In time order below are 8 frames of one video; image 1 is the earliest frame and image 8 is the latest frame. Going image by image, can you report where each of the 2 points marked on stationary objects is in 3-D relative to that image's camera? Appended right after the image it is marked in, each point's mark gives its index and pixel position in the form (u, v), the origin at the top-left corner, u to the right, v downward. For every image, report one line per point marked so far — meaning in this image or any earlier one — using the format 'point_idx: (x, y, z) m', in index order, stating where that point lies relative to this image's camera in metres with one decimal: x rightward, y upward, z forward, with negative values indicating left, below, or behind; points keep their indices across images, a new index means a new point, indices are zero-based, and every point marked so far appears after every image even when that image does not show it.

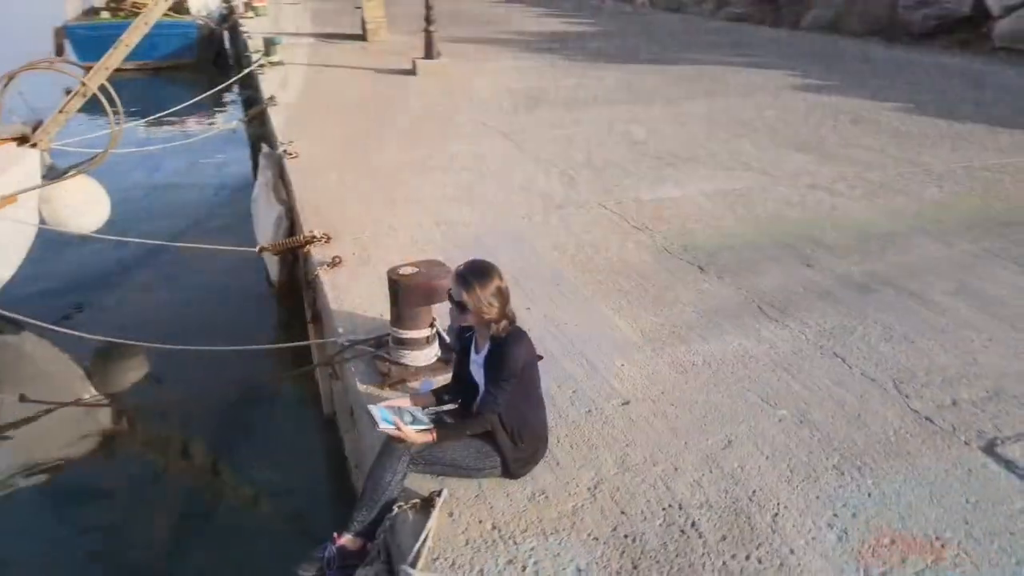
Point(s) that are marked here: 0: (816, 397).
0: (+1.5, -0.6, +3.7) m
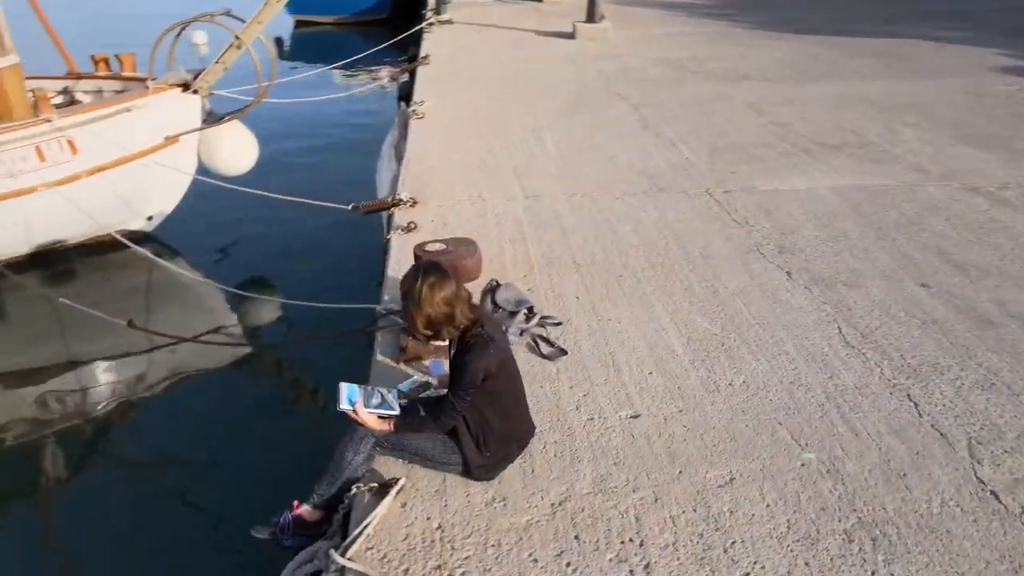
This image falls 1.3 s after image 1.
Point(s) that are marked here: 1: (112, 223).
0: (+1.5, -0.7, +3.2) m
1: (-4.5, +0.8, +8.4) m
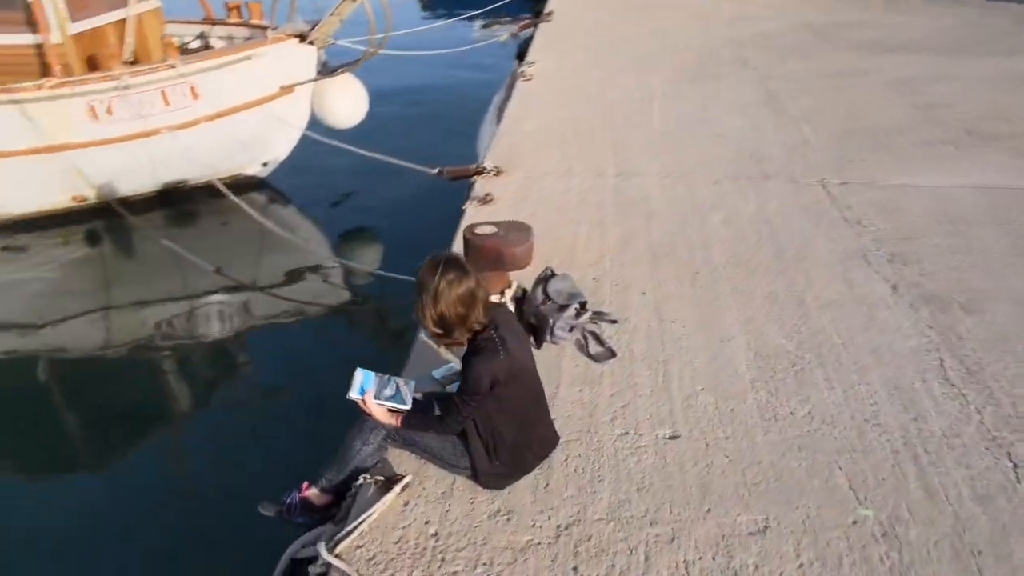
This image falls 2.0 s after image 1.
0: (+1.5, -0.8, +2.7) m
1: (-3.3, +1.5, +8.8) m
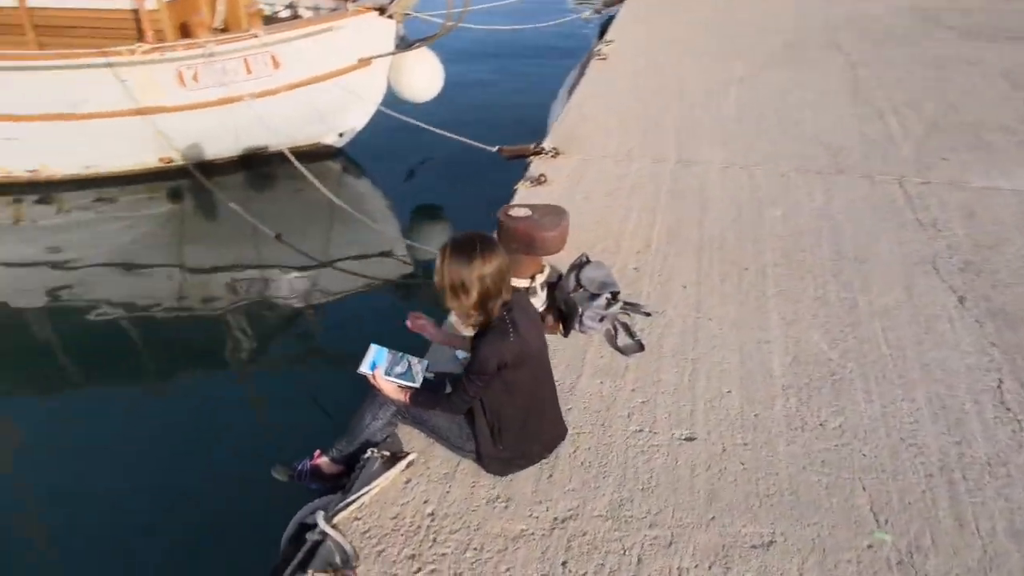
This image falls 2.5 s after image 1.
0: (+1.5, -0.9, +2.5) m
1: (-2.5, +1.9, +9.0) m
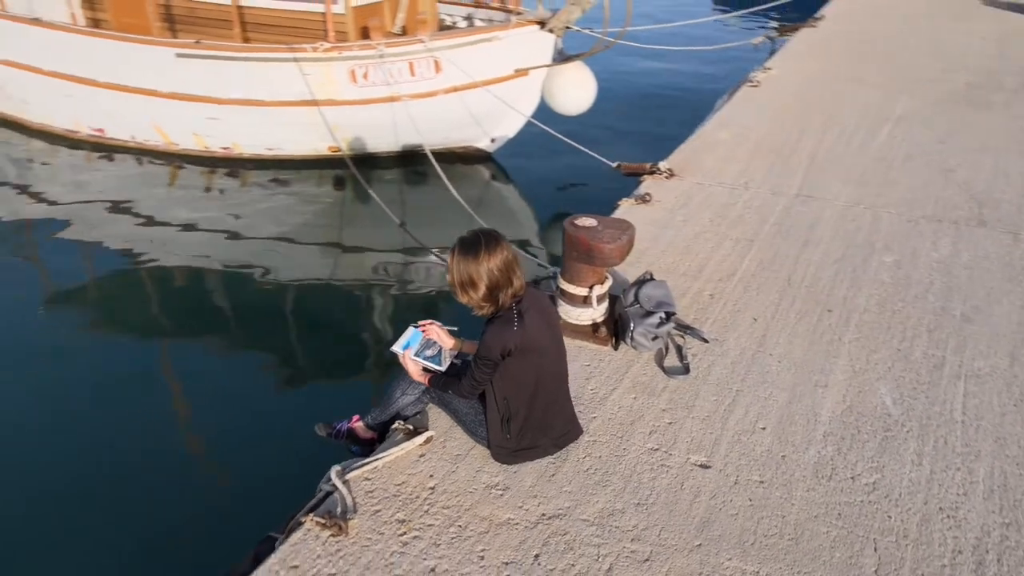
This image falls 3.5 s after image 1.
0: (+1.4, -1.0, +2.3) m
1: (-0.6, +1.9, +9.5) m
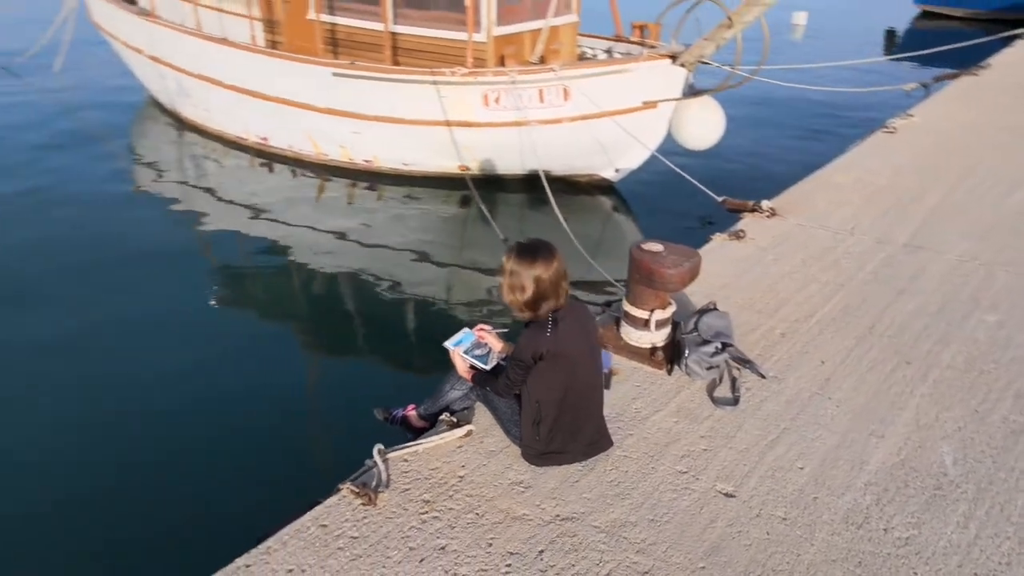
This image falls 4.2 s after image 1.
0: (+1.3, -1.2, +2.2) m
1: (+1.0, +1.6, +9.8) m
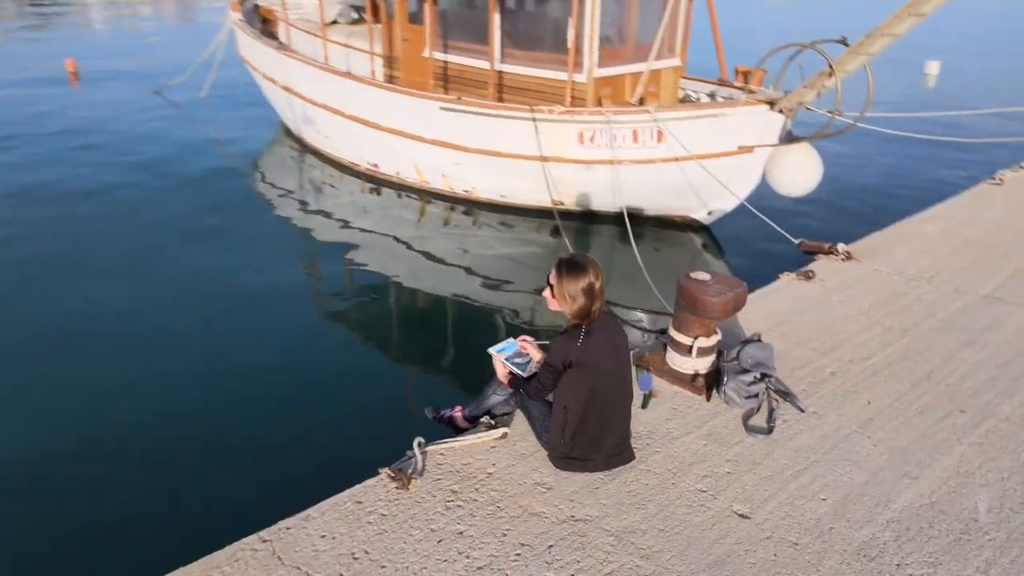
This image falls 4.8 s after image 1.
0: (+1.3, -1.3, +2.1) m
1: (+2.2, +1.1, +9.8) m
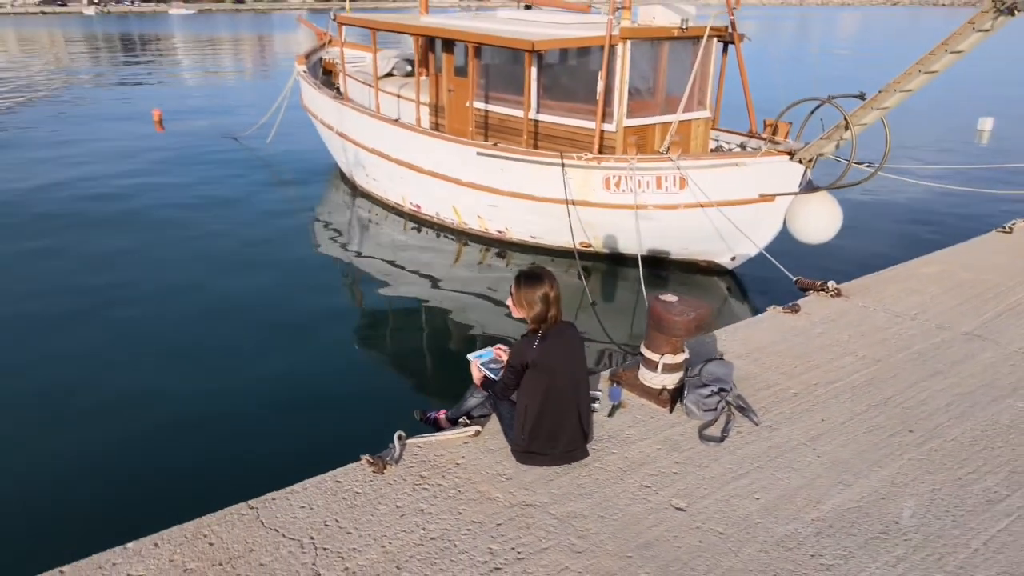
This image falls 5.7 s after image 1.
0: (+1.0, -1.3, +2.4) m
1: (+2.6, +0.5, +10.1) m
